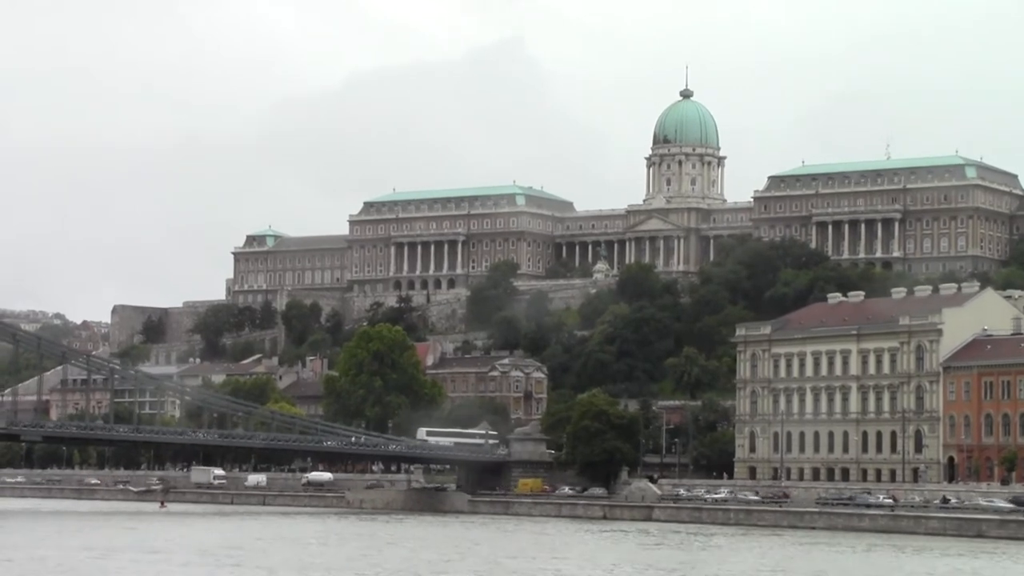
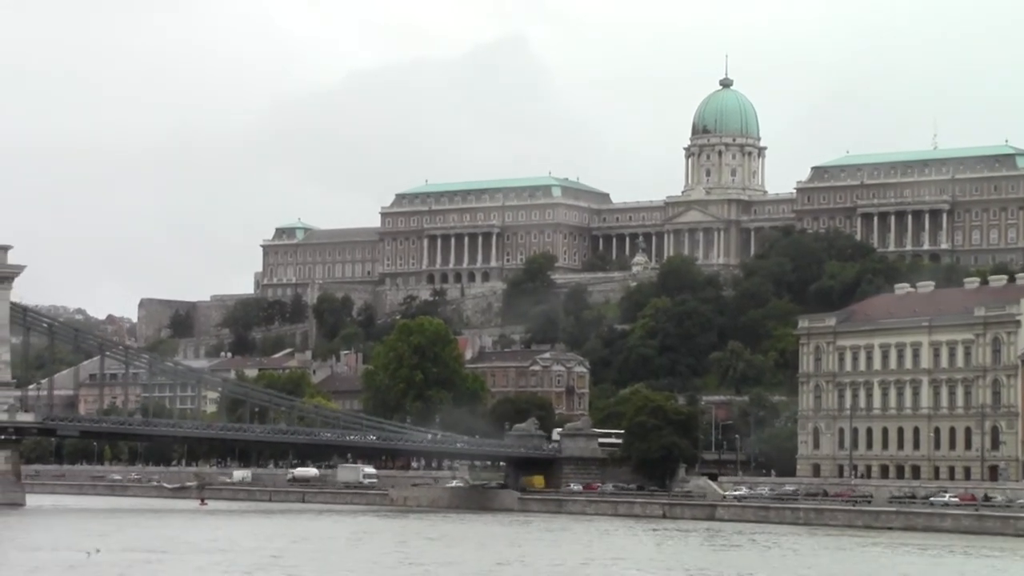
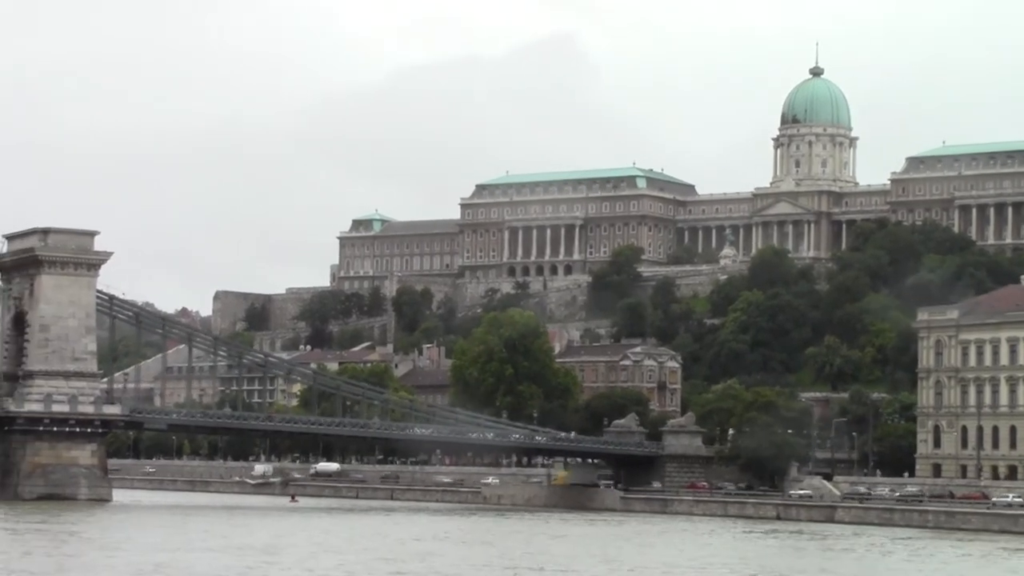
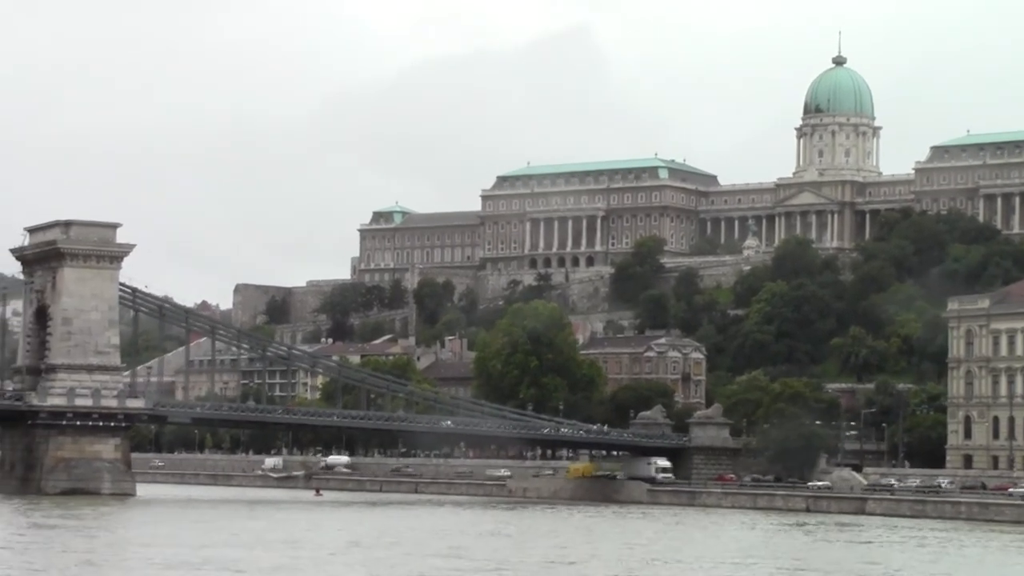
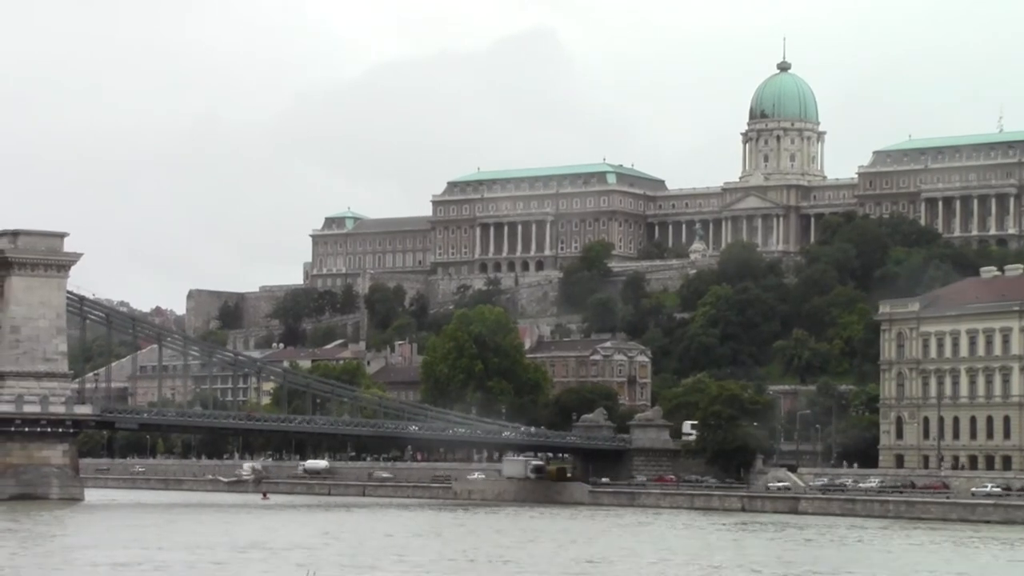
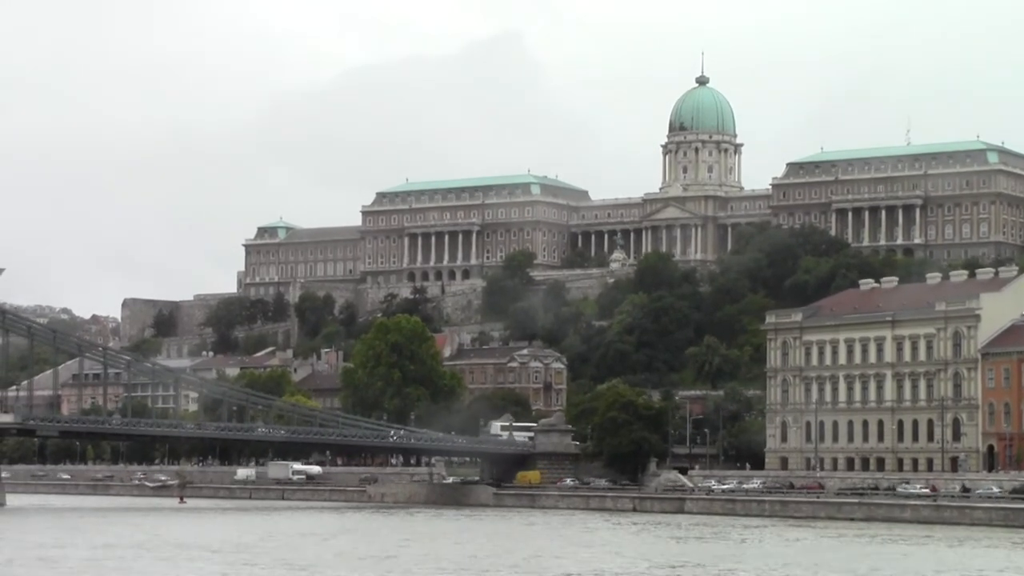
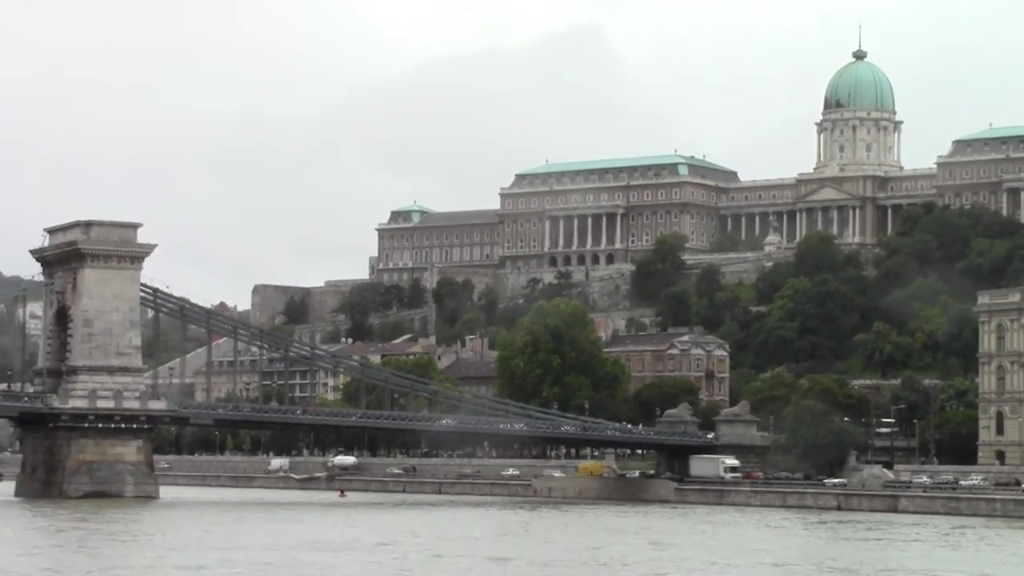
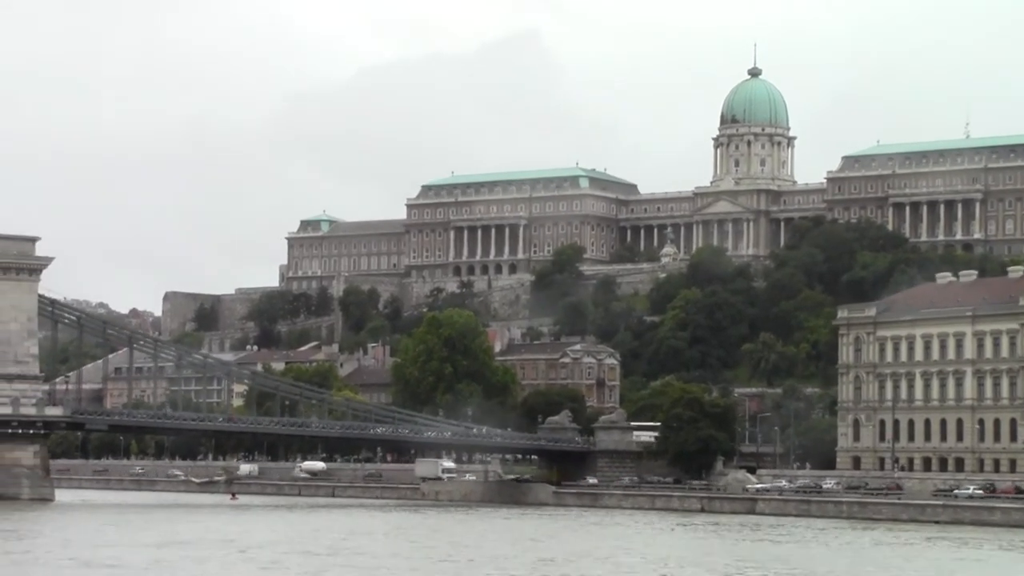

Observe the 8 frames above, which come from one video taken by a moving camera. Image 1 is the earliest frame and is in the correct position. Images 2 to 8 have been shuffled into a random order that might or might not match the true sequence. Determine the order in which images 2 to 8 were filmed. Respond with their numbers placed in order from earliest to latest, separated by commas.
6, 2, 8, 5, 3, 4, 7
